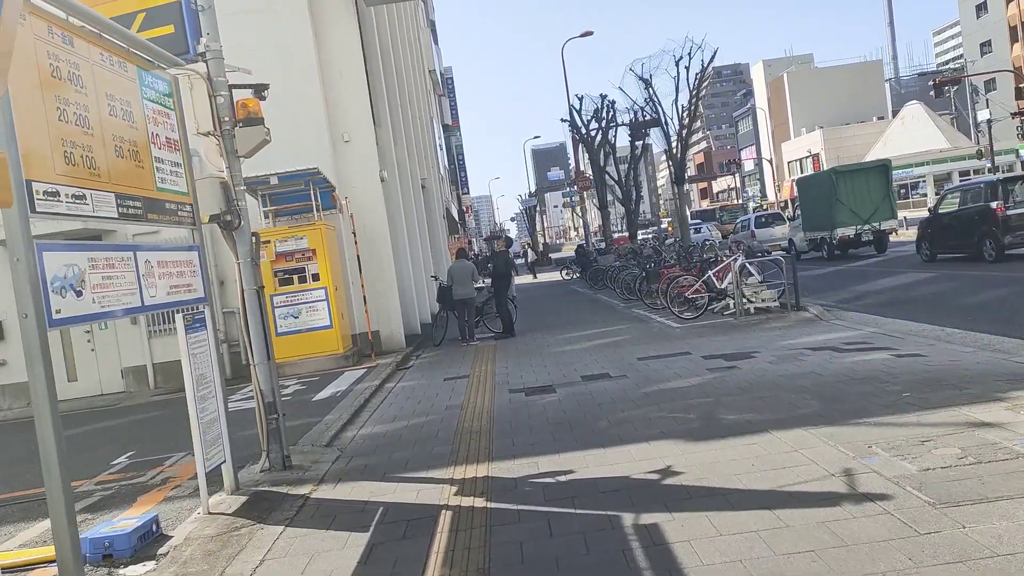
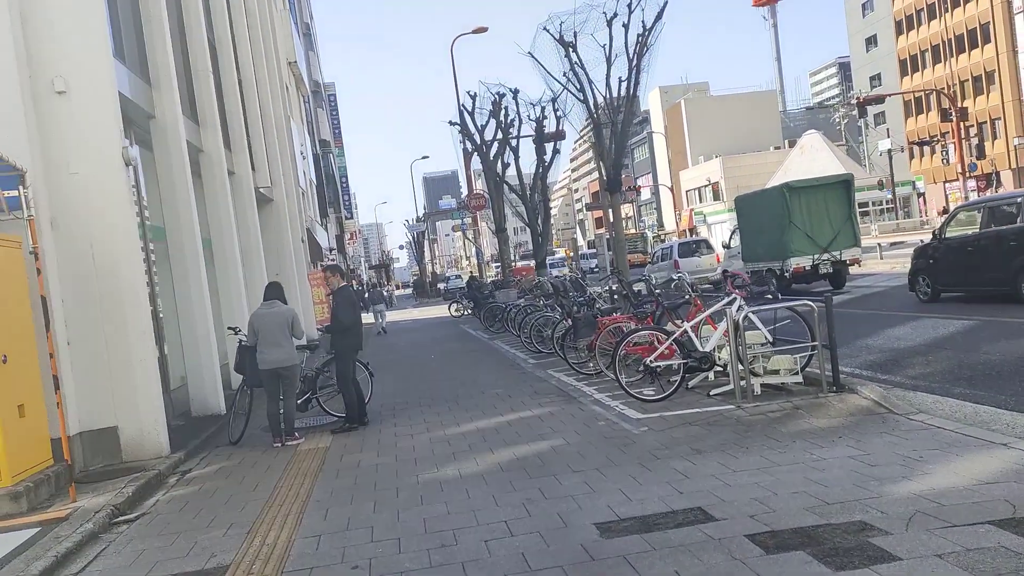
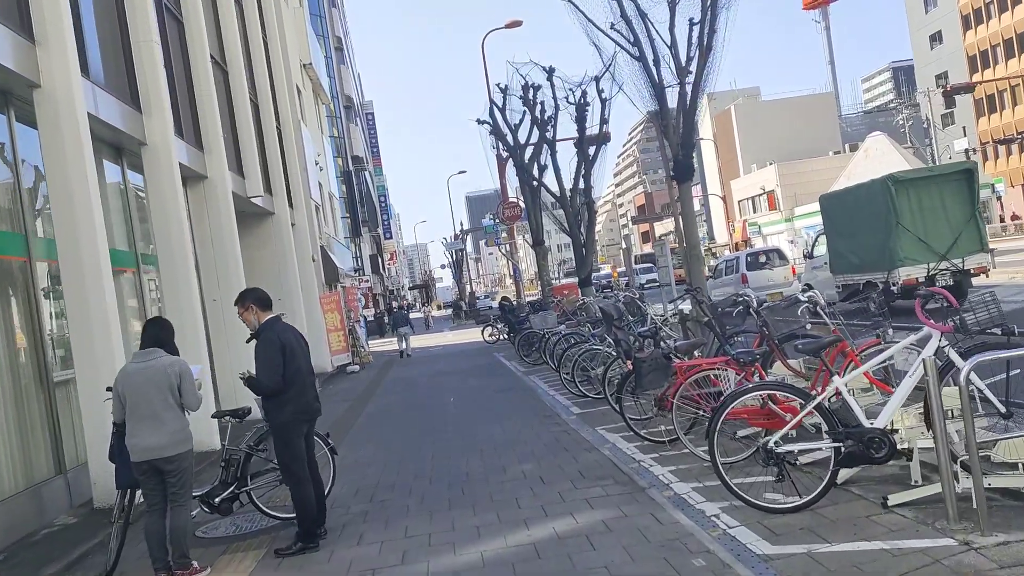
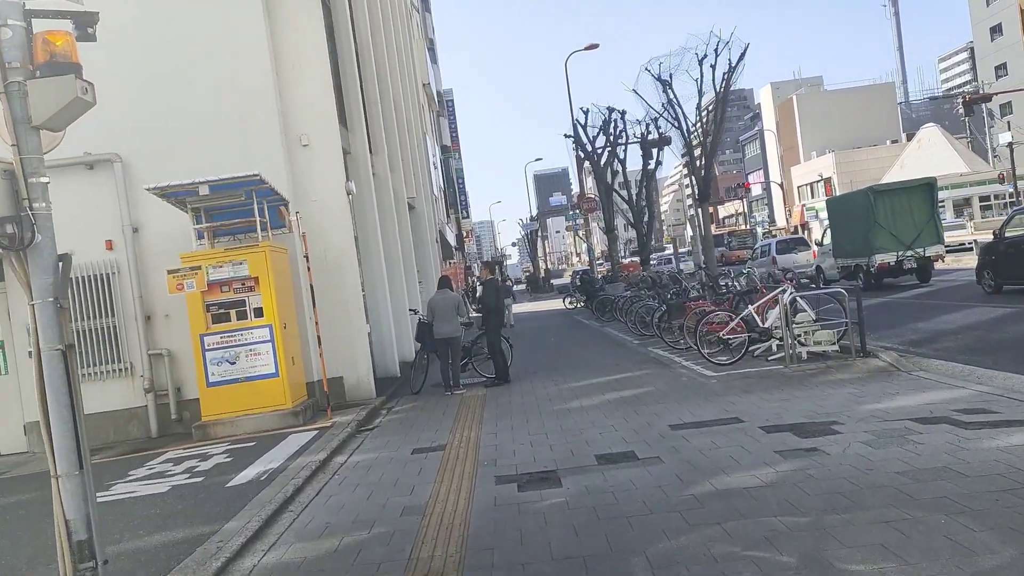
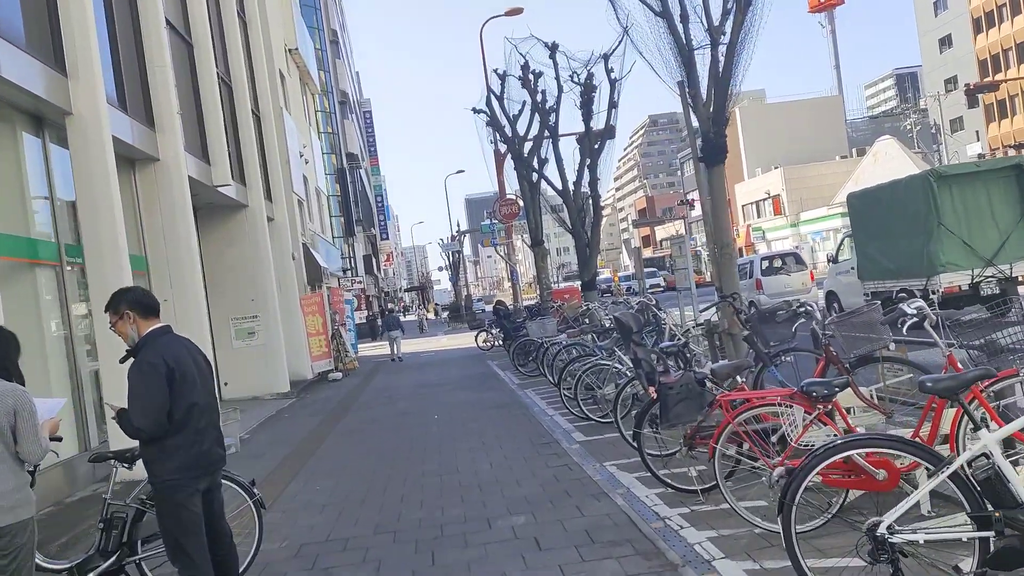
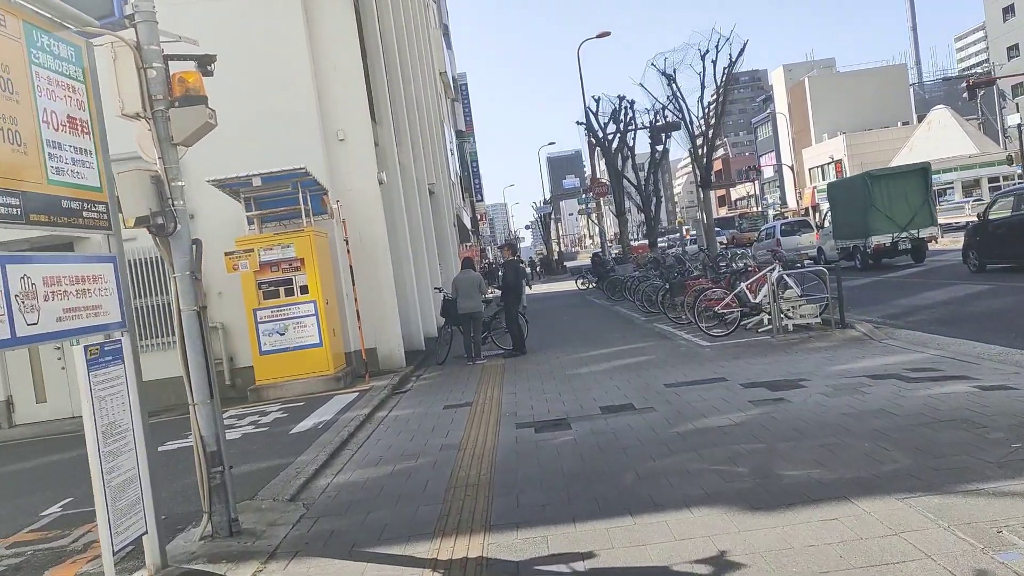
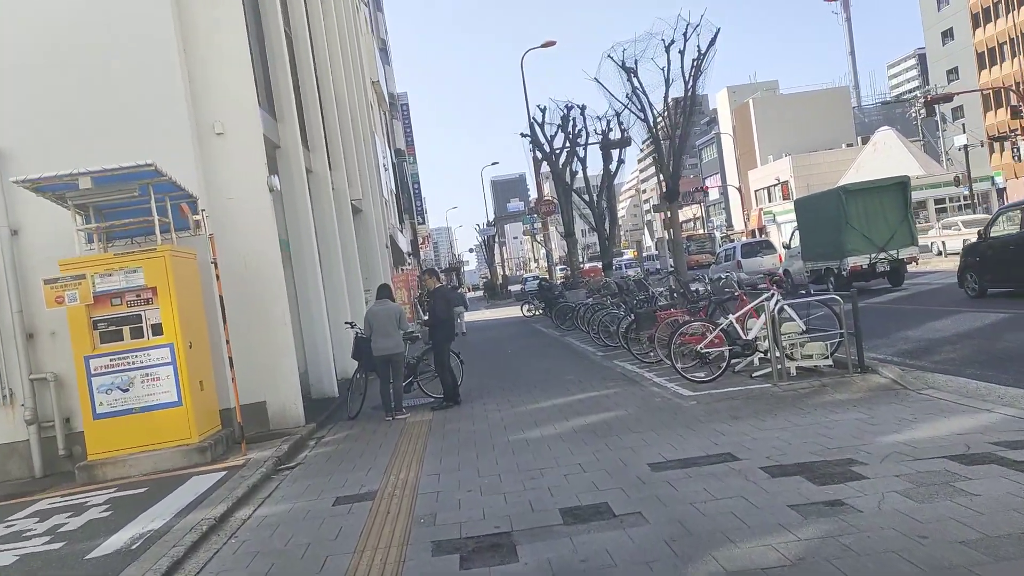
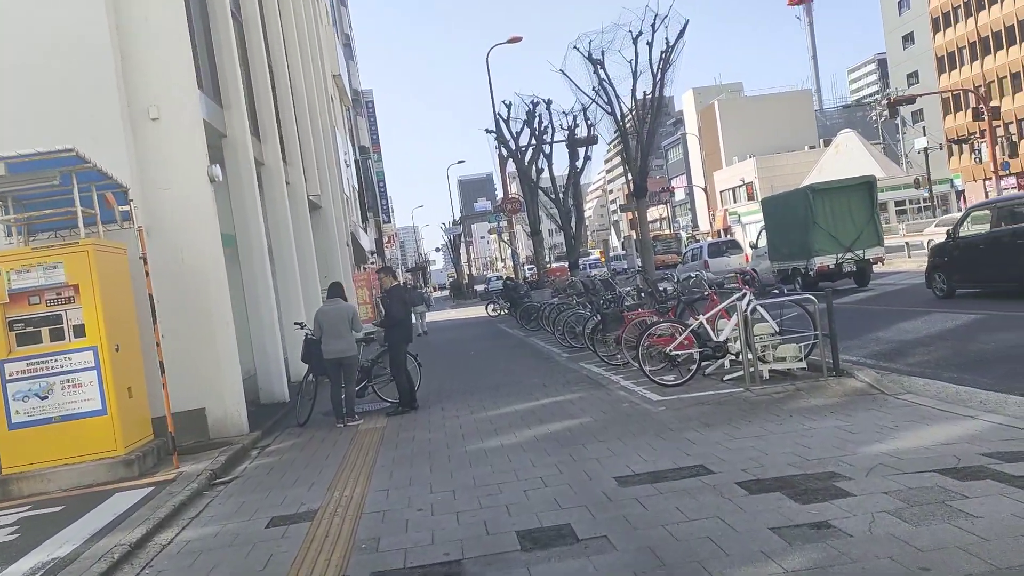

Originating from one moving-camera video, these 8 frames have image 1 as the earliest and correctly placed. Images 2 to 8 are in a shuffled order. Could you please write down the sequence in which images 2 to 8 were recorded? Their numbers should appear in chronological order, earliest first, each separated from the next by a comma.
6, 4, 7, 8, 2, 3, 5
